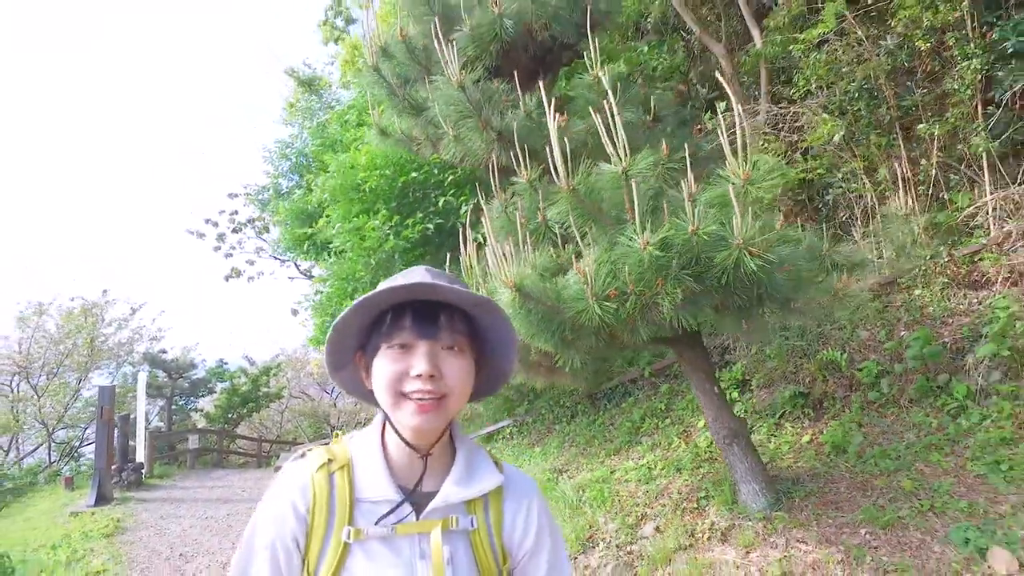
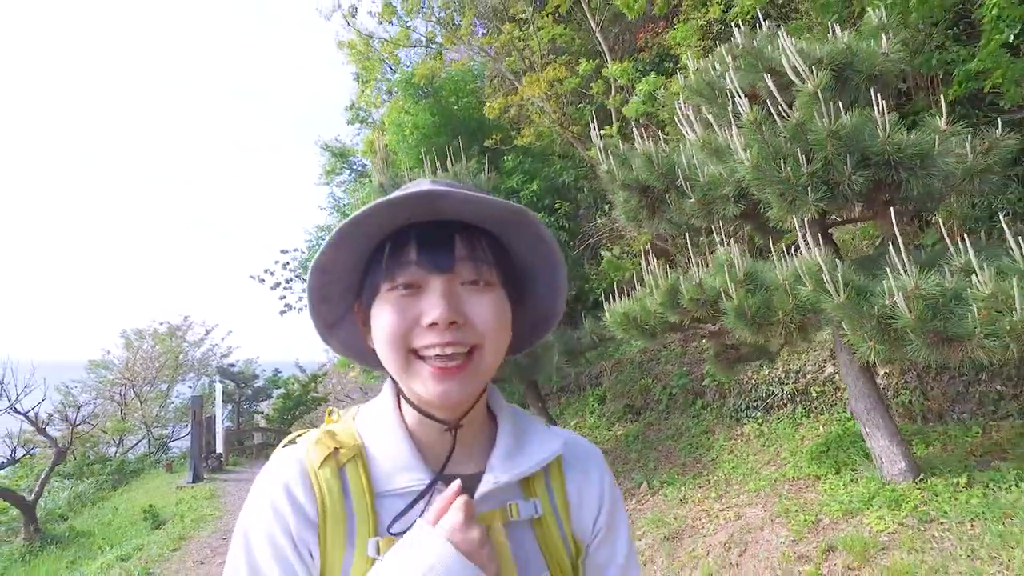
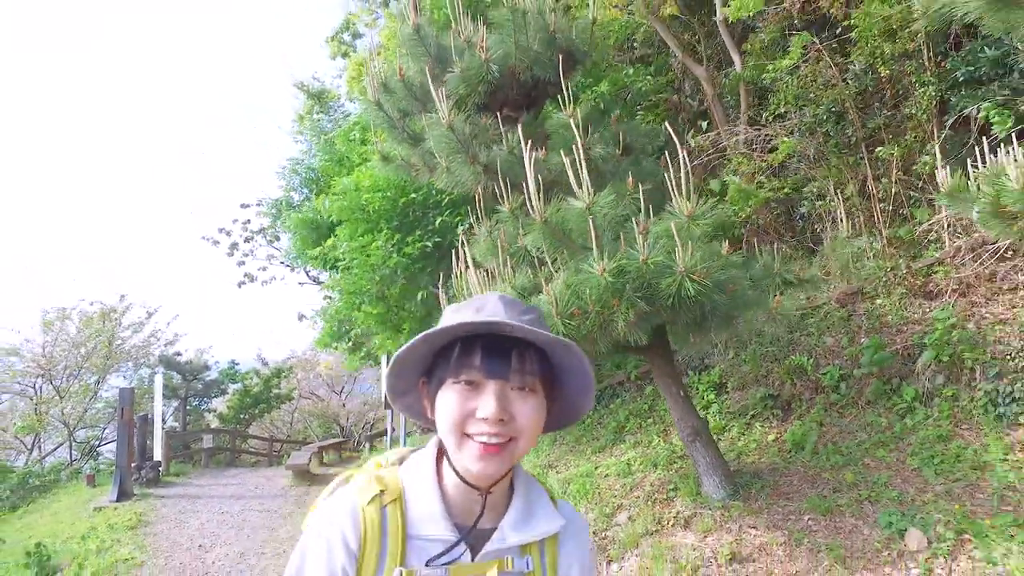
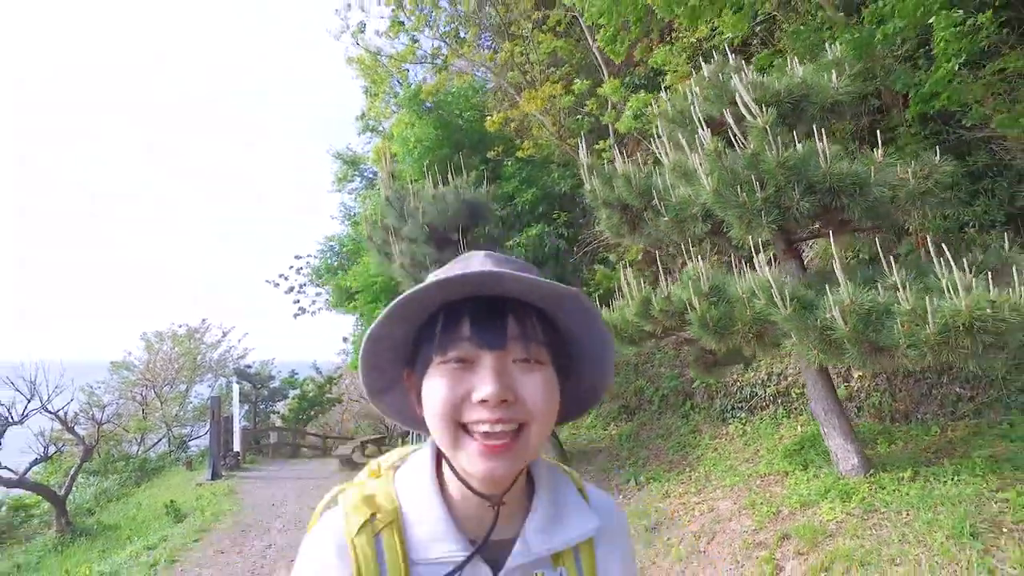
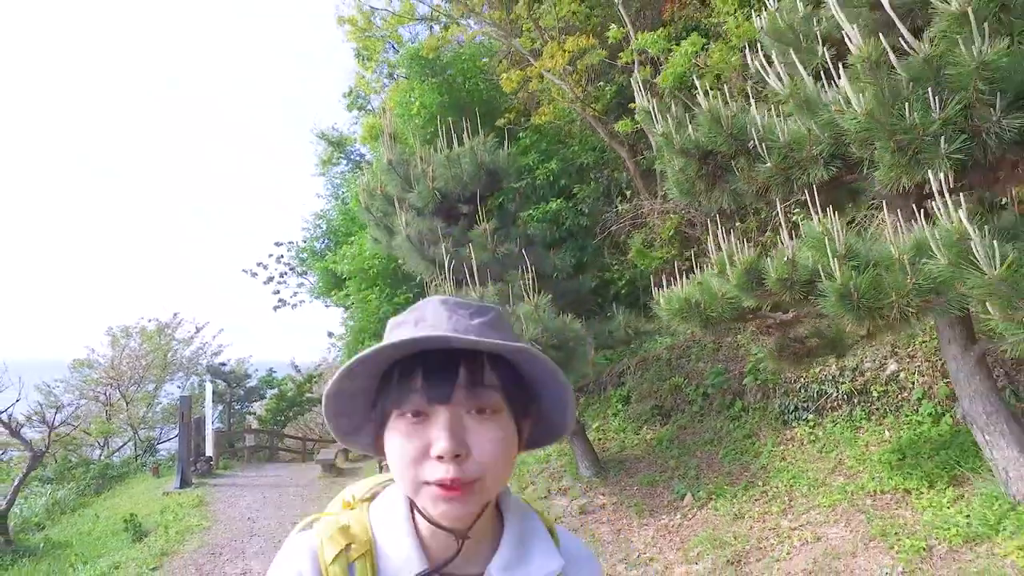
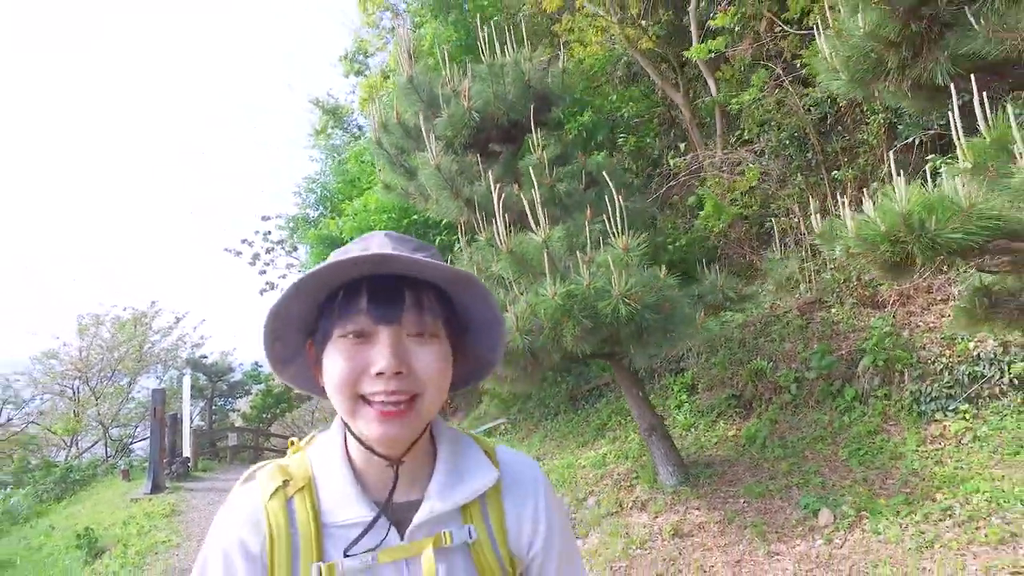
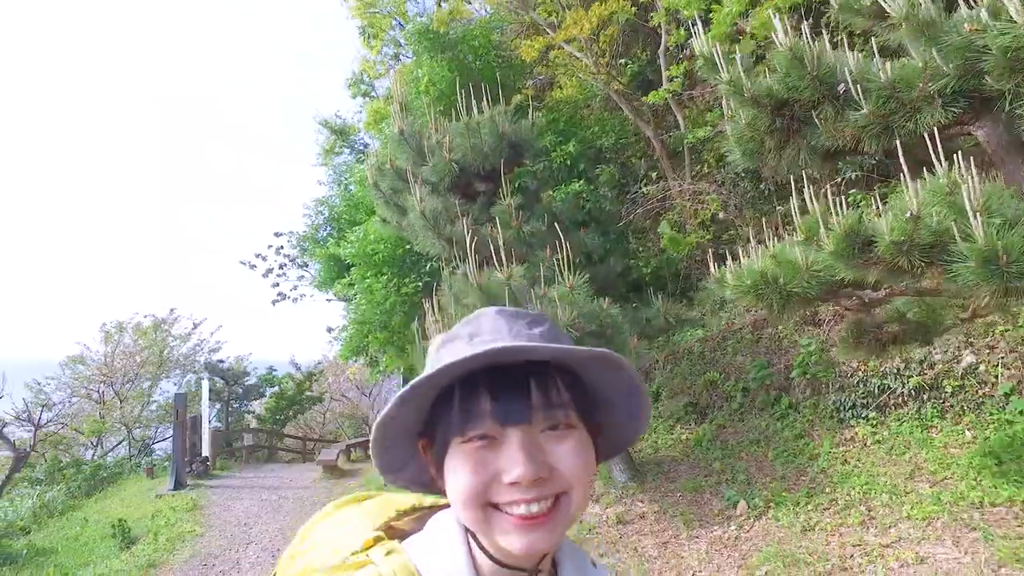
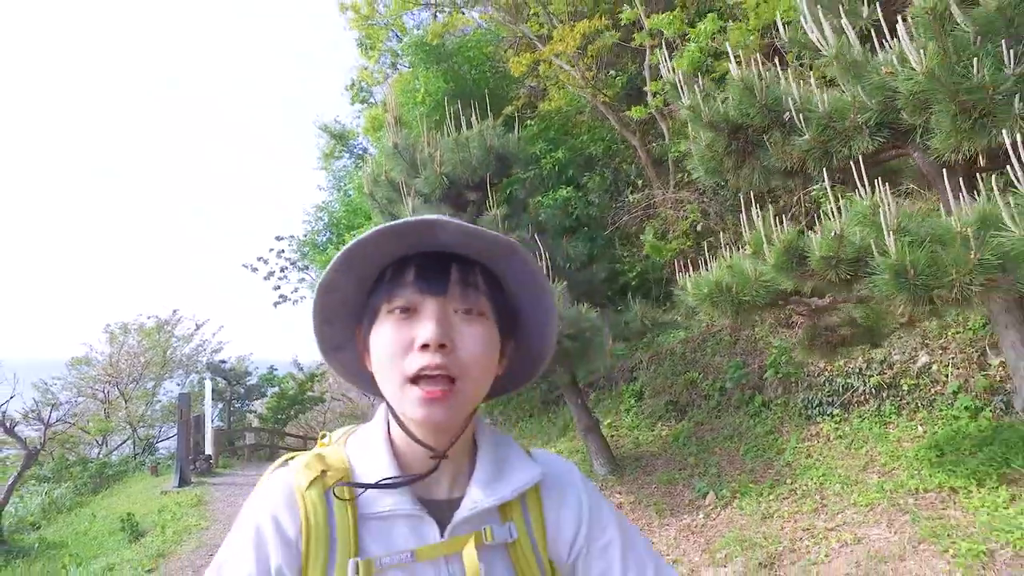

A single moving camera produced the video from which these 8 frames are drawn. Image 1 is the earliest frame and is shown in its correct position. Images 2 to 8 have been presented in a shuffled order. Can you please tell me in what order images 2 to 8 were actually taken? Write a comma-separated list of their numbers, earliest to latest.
3, 6, 7, 8, 5, 2, 4
